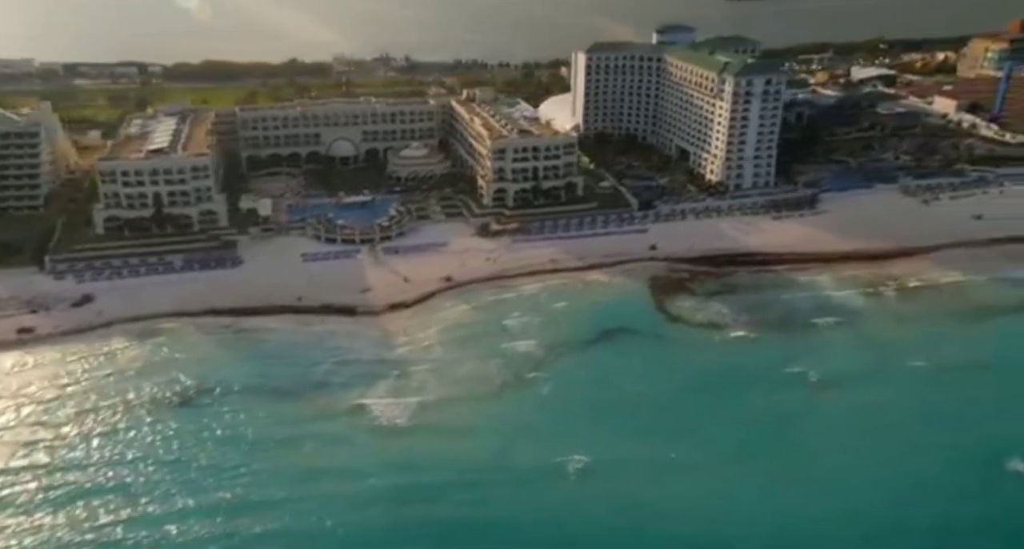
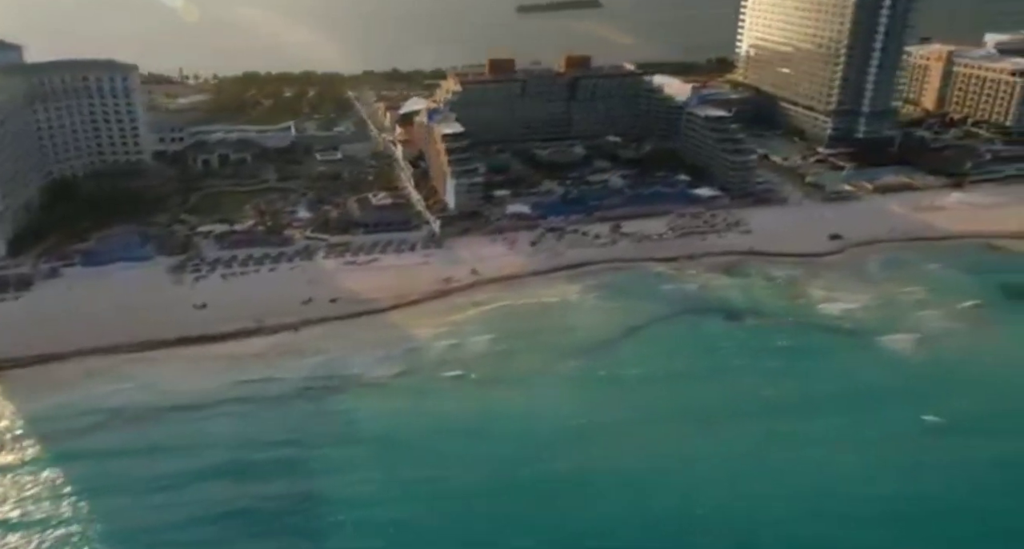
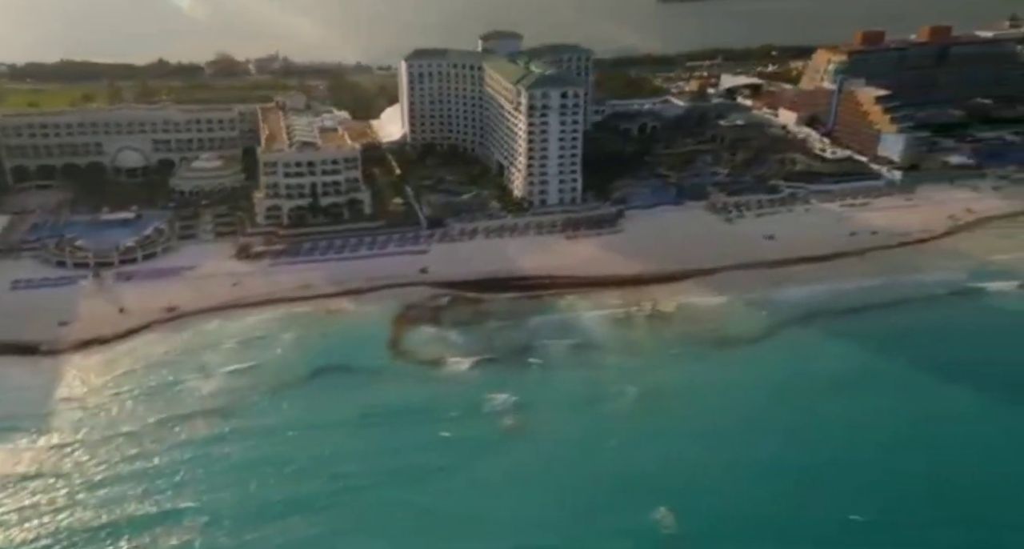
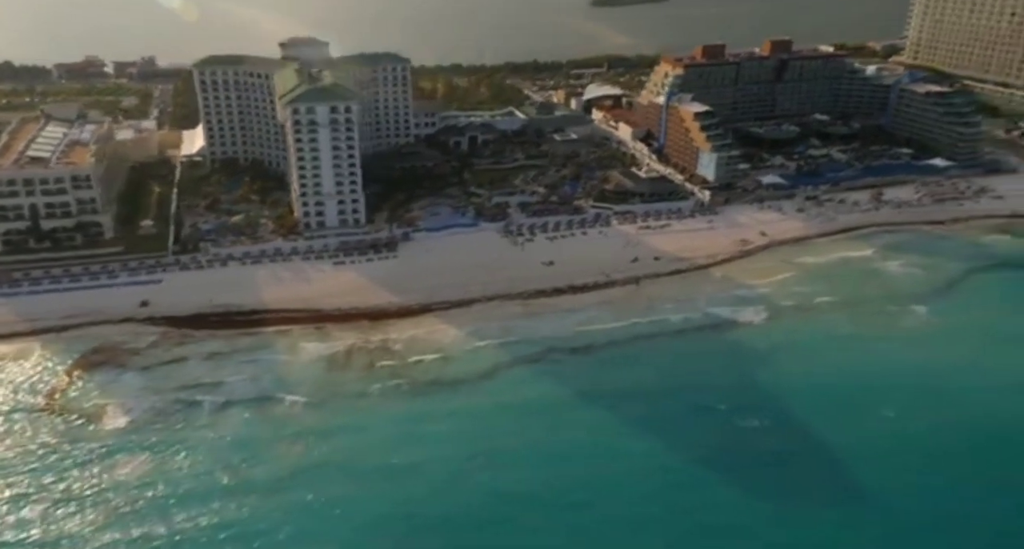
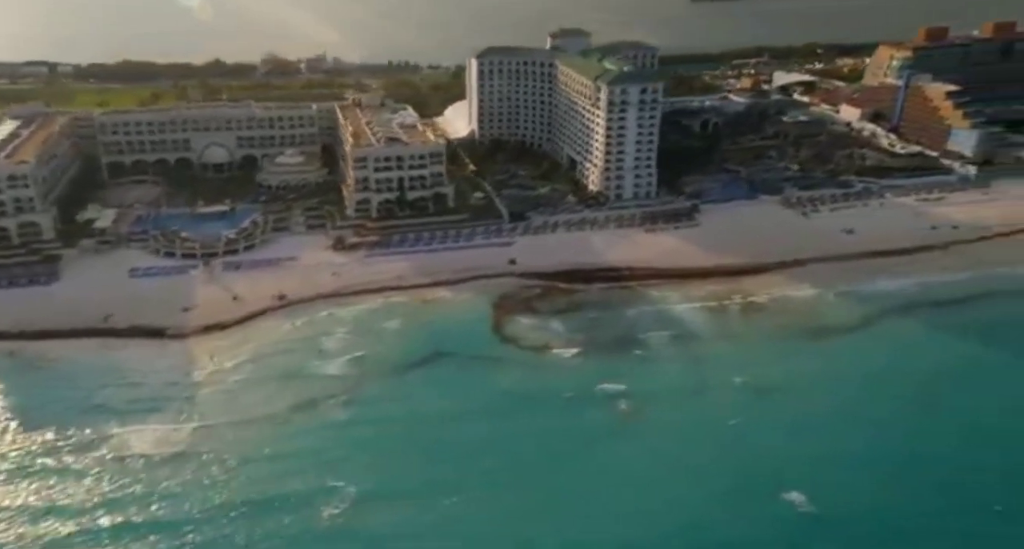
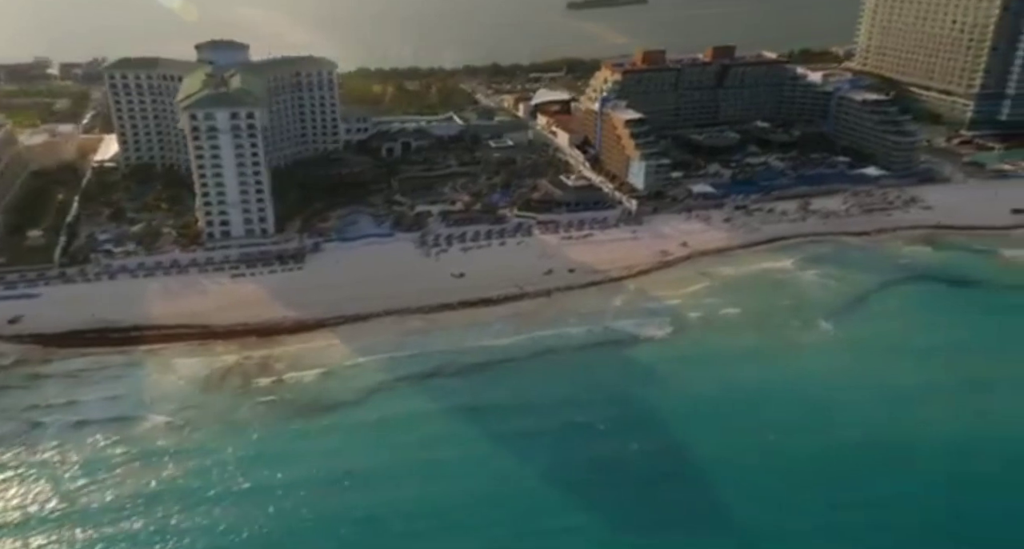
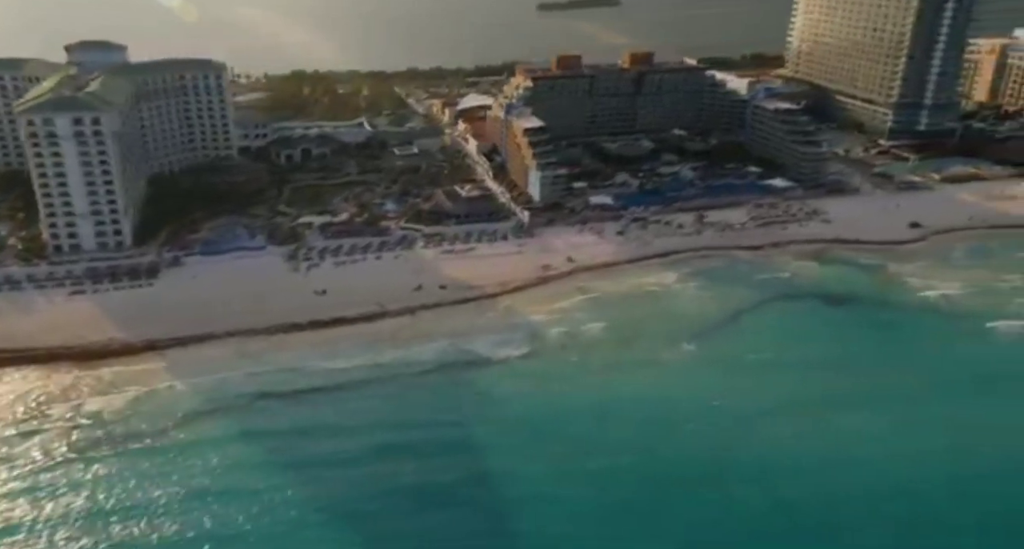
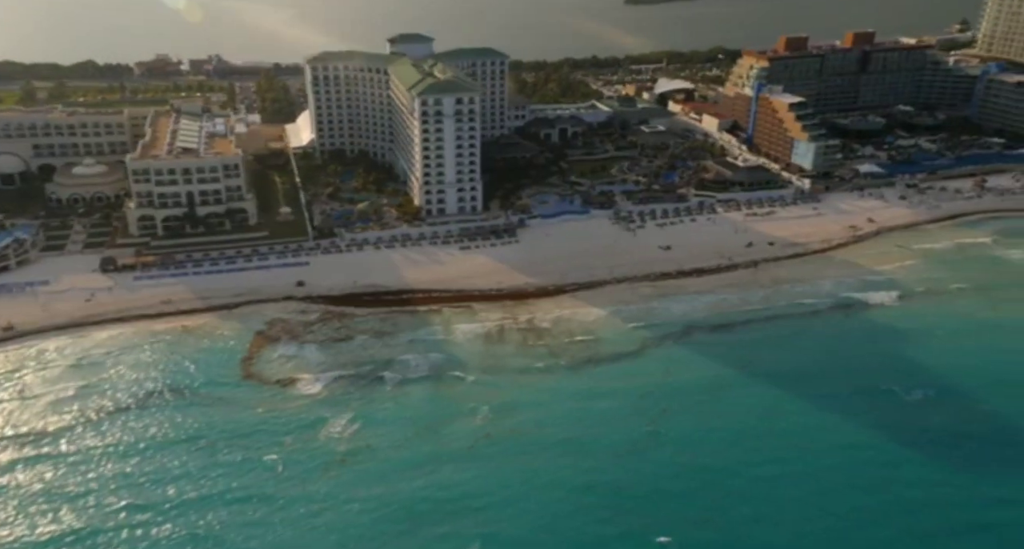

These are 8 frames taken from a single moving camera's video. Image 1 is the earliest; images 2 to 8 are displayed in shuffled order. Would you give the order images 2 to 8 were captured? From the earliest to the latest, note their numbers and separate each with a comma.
5, 3, 8, 4, 6, 7, 2
